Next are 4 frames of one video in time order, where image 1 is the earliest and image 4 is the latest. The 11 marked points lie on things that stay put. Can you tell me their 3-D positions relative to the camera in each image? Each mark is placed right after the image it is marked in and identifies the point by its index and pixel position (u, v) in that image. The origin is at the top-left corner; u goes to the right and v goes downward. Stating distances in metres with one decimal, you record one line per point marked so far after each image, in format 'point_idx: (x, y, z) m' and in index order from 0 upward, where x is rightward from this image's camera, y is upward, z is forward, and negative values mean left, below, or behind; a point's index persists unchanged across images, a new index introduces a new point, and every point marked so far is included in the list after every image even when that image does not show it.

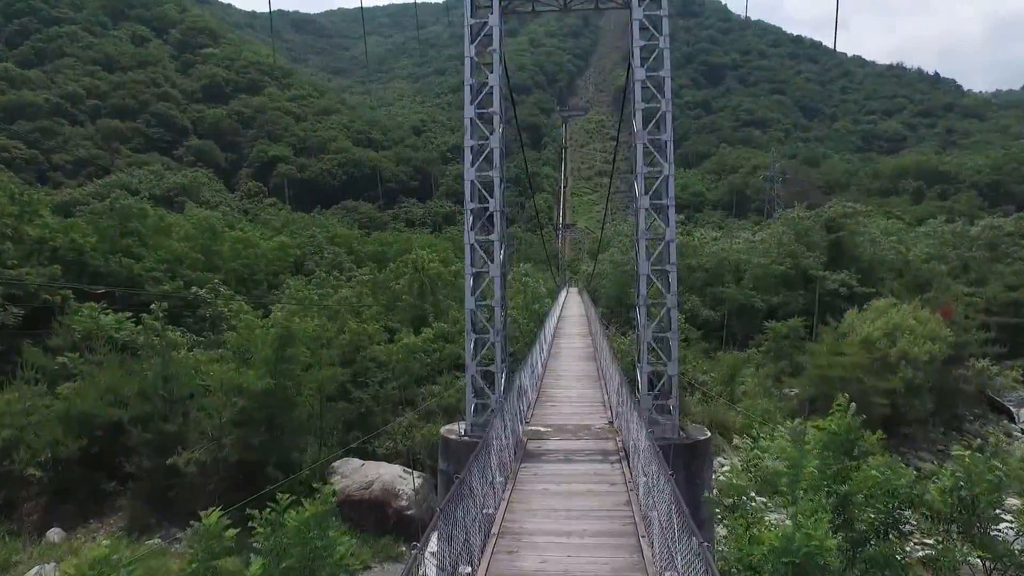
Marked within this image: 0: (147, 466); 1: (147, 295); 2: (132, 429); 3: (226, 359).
0: (-5.9, -2.9, +10.4) m
1: (-10.0, -0.2, +17.8) m
2: (-6.3, -2.3, +10.6) m
3: (-5.3, -1.3, +11.8) m
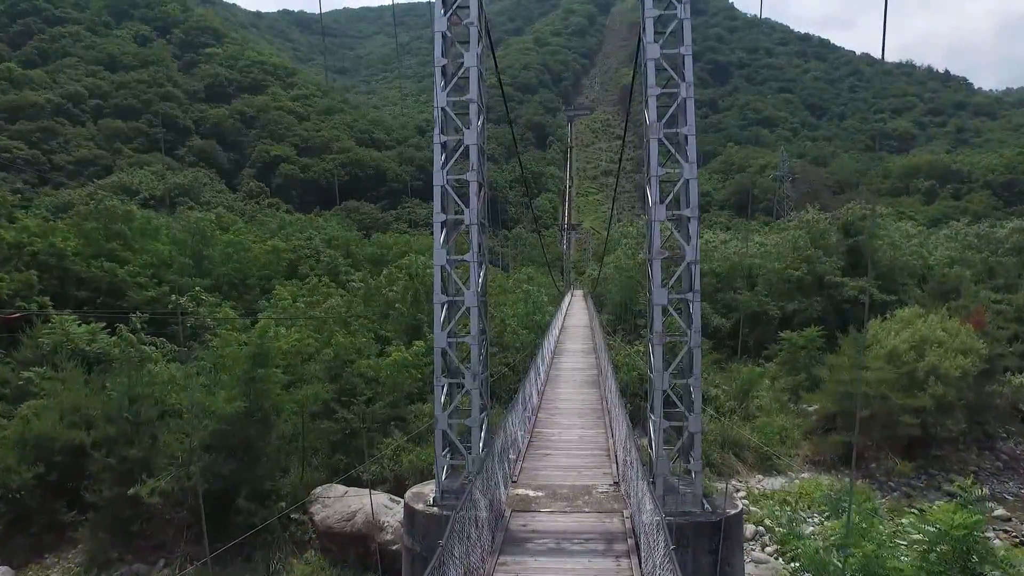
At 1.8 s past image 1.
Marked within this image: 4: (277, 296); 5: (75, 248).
0: (-6.0, -3.1, +9.5) m
1: (-10.0, -0.4, +16.9) m
2: (-6.3, -2.5, +9.7) m
3: (-5.3, -1.5, +10.9) m
4: (-6.1, -0.2, +16.9) m
5: (-11.5, +1.1, +17.1) m
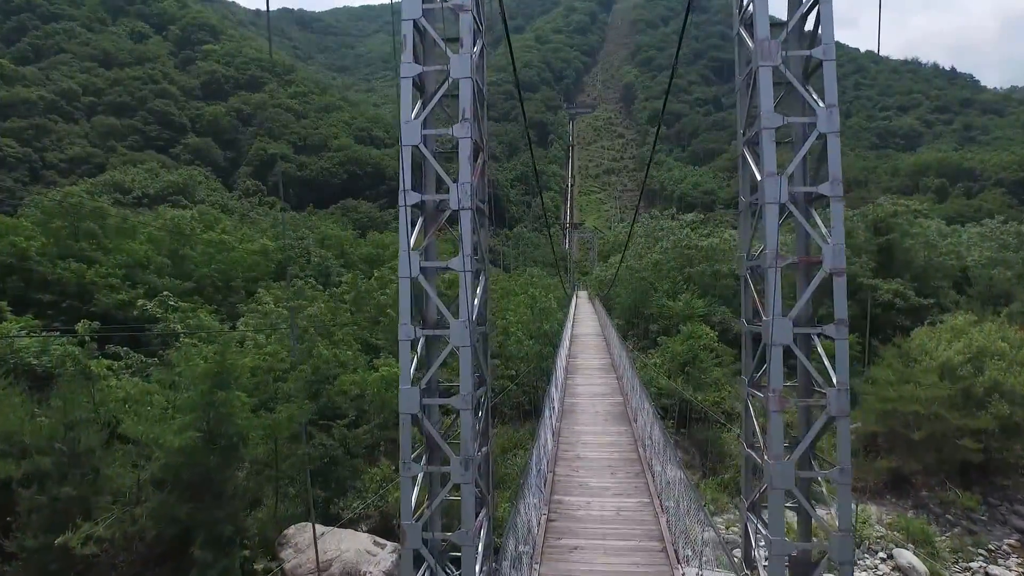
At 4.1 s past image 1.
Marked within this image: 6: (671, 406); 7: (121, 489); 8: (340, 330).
0: (-5.9, -3.2, +8.0) m
1: (-9.9, -0.5, +15.4) m
2: (-6.3, -2.6, +8.2) m
3: (-5.2, -1.6, +9.4) m
4: (-6.1, -0.3, +15.4) m
5: (-11.5, +1.0, +15.6) m
6: (+3.3, -2.5, +13.4) m
7: (-5.1, -2.6, +8.3) m
8: (-3.5, -0.8, +13.1) m
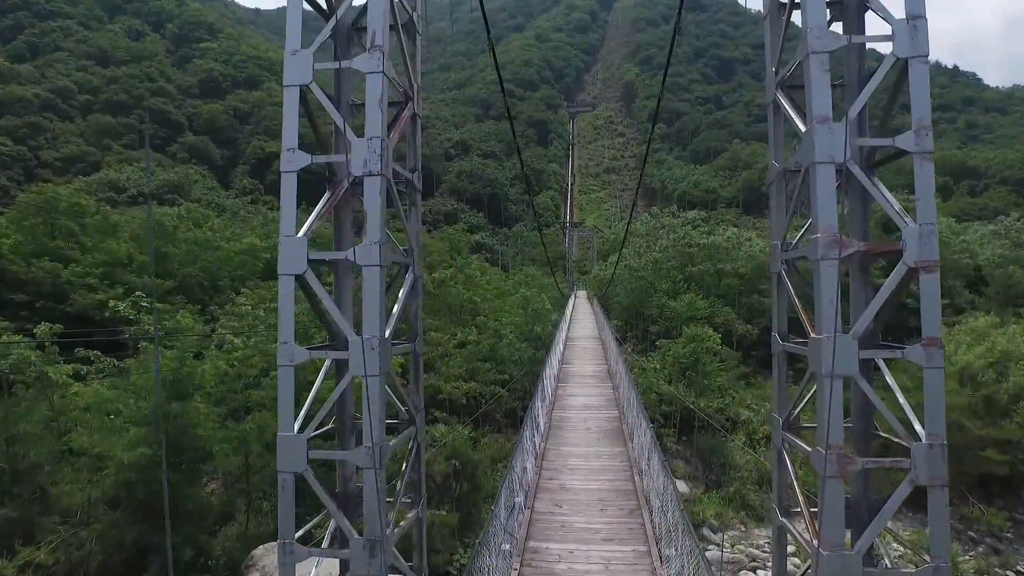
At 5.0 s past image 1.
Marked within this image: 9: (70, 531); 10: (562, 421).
0: (-6.1, -3.2, +7.3) m
1: (-10.1, -0.5, +14.7) m
2: (-6.4, -2.6, +7.5) m
3: (-5.4, -1.6, +8.7) m
4: (-6.2, -0.3, +14.6) m
5: (-11.6, +1.0, +14.8) m
6: (+3.1, -2.5, +12.7) m
7: (-5.2, -2.6, +7.6) m
8: (-3.7, -0.8, +12.4) m
9: (-5.1, -2.8, +7.4) m
10: (+0.6, -1.5, +7.3) m
